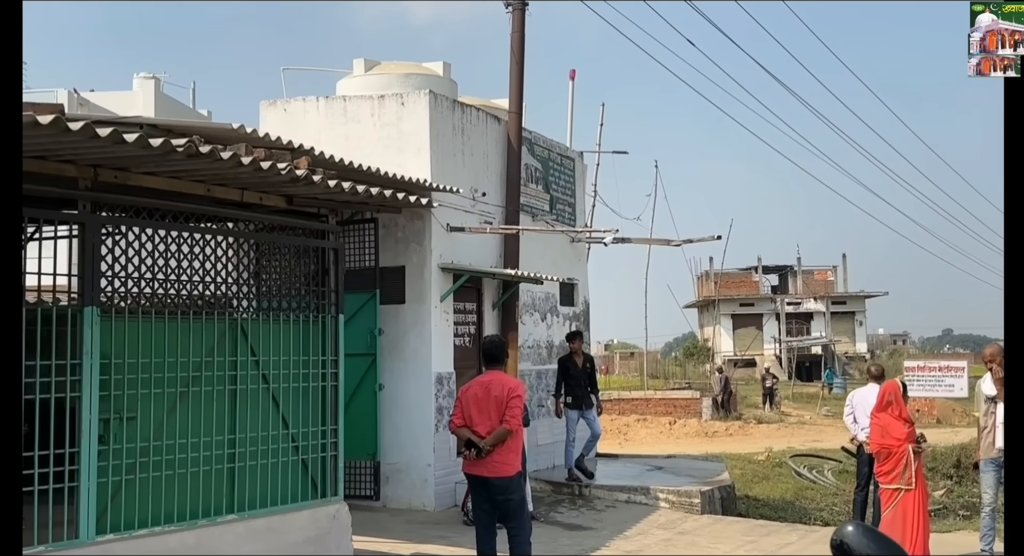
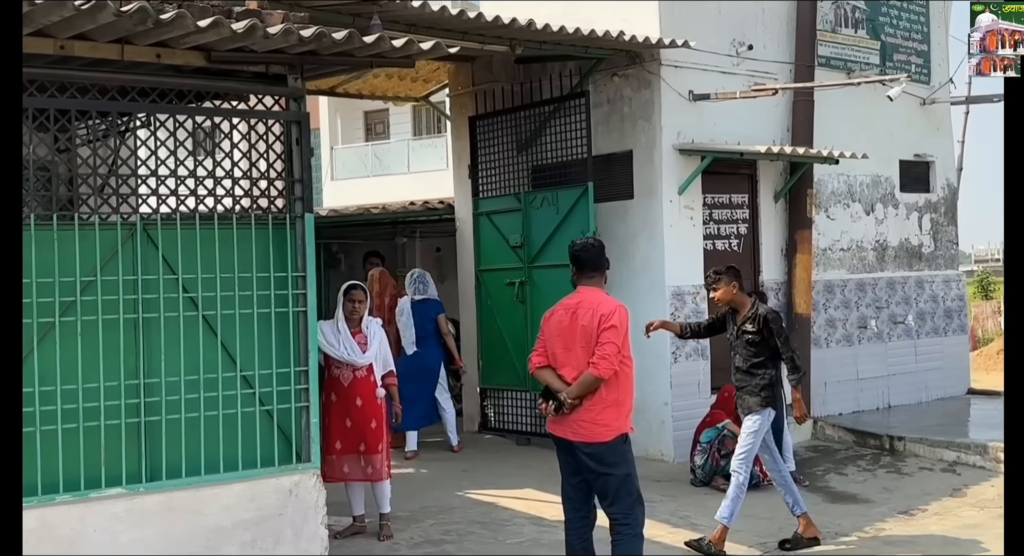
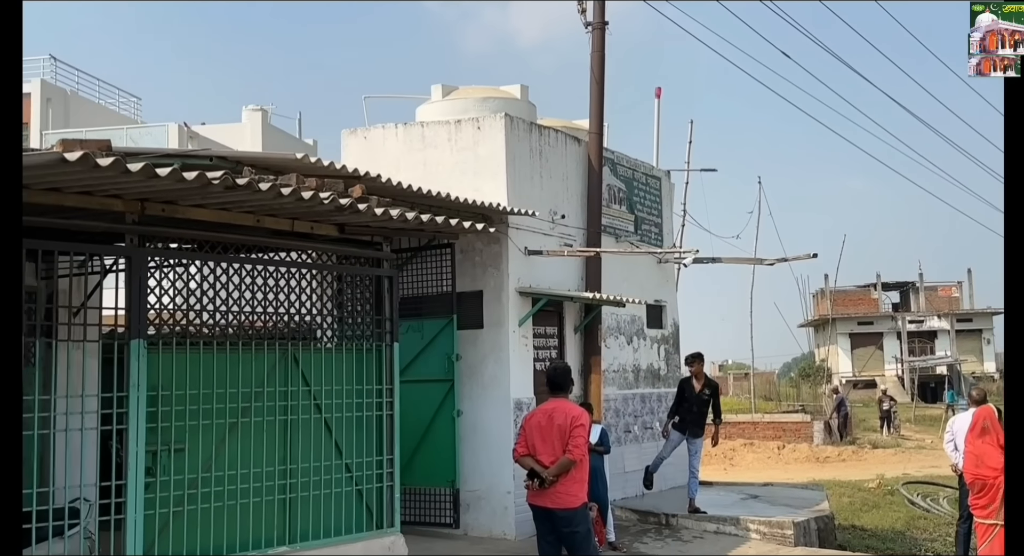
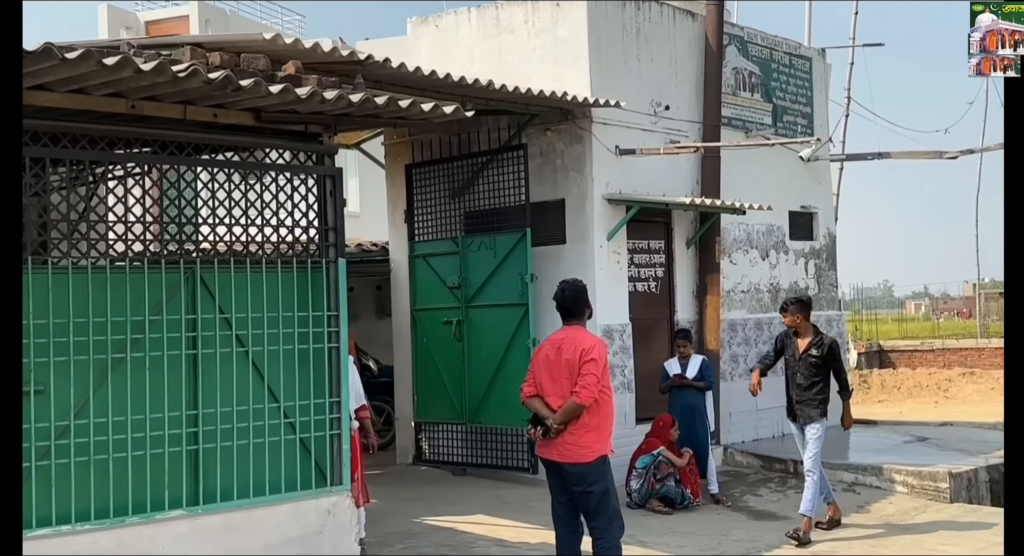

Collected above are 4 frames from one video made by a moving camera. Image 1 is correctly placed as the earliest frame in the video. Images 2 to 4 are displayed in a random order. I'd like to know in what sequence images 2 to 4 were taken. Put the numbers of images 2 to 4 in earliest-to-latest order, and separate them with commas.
3, 4, 2
